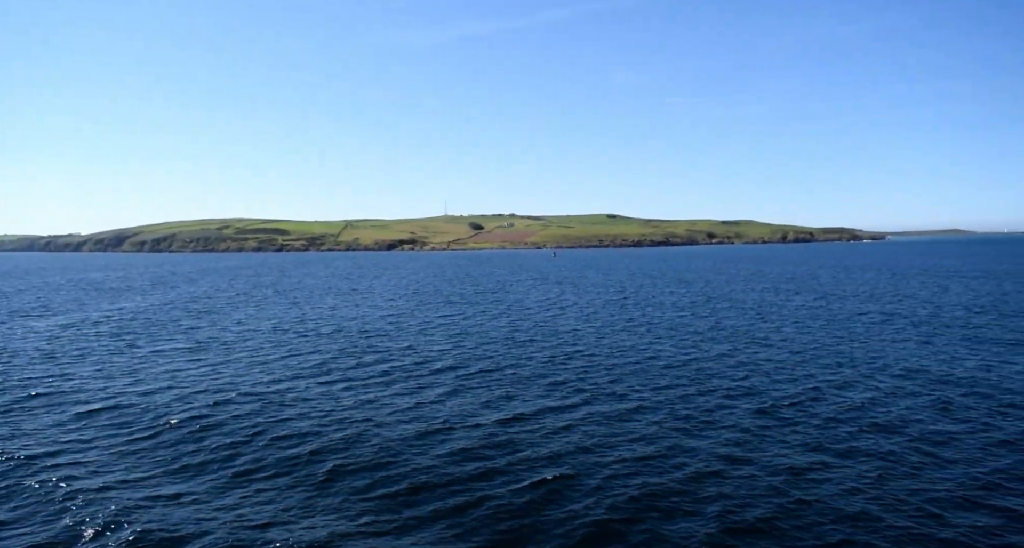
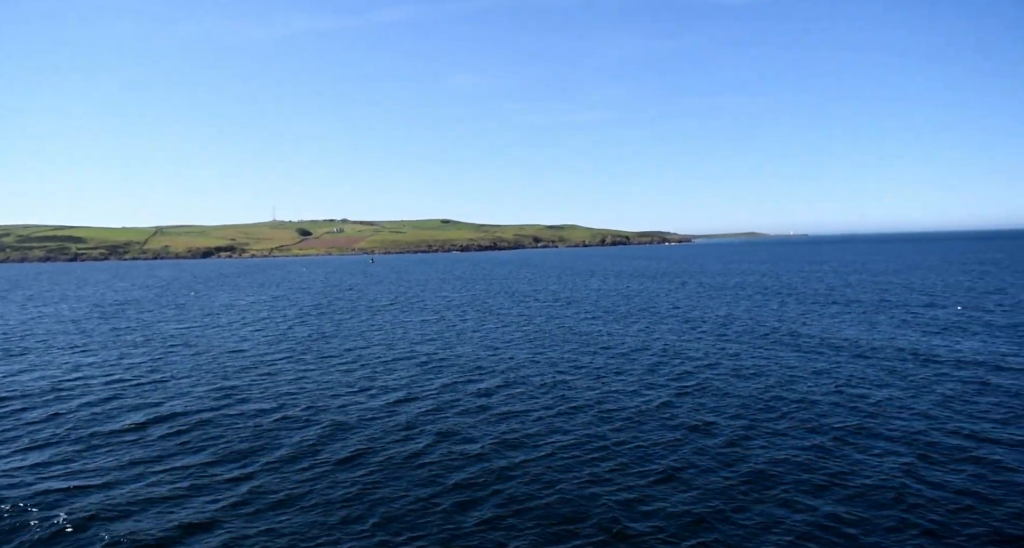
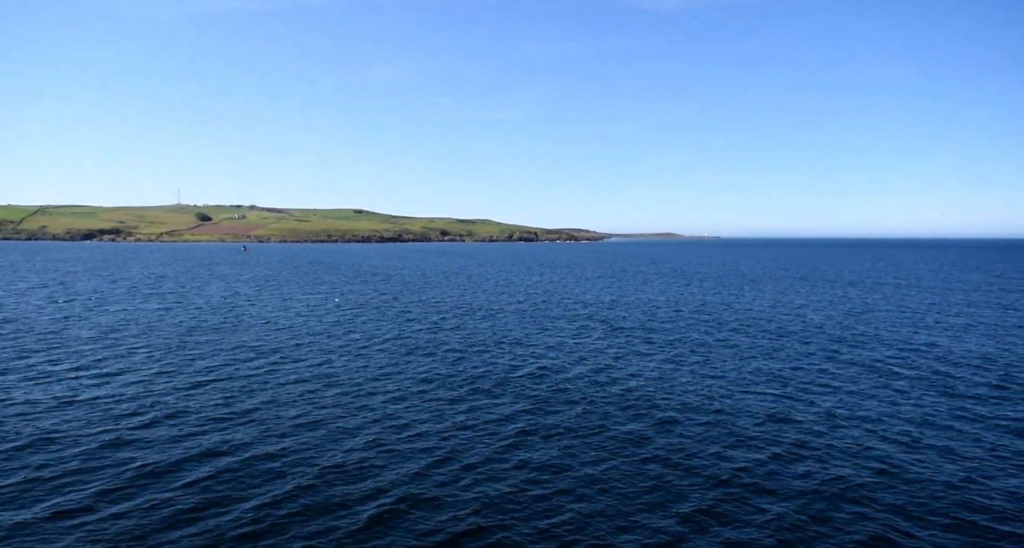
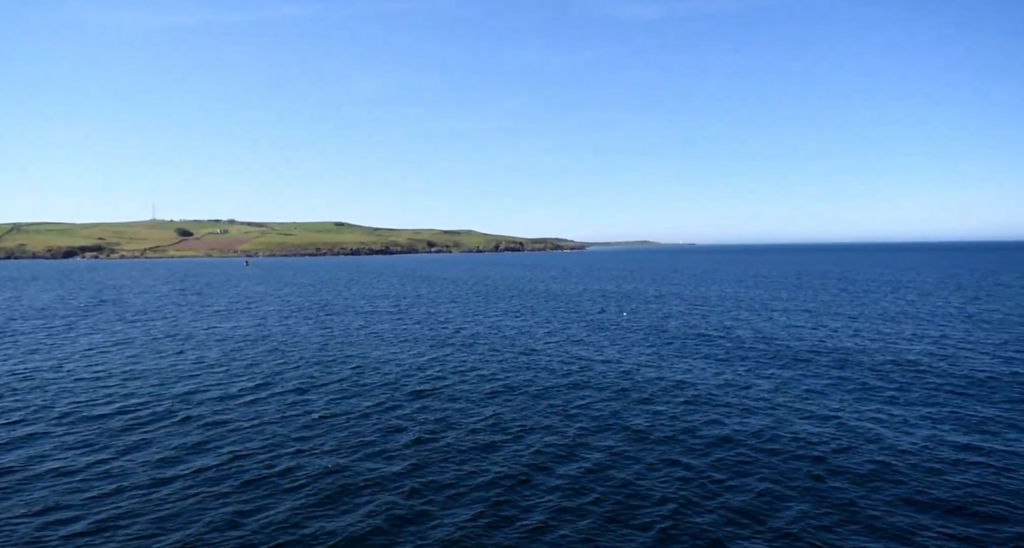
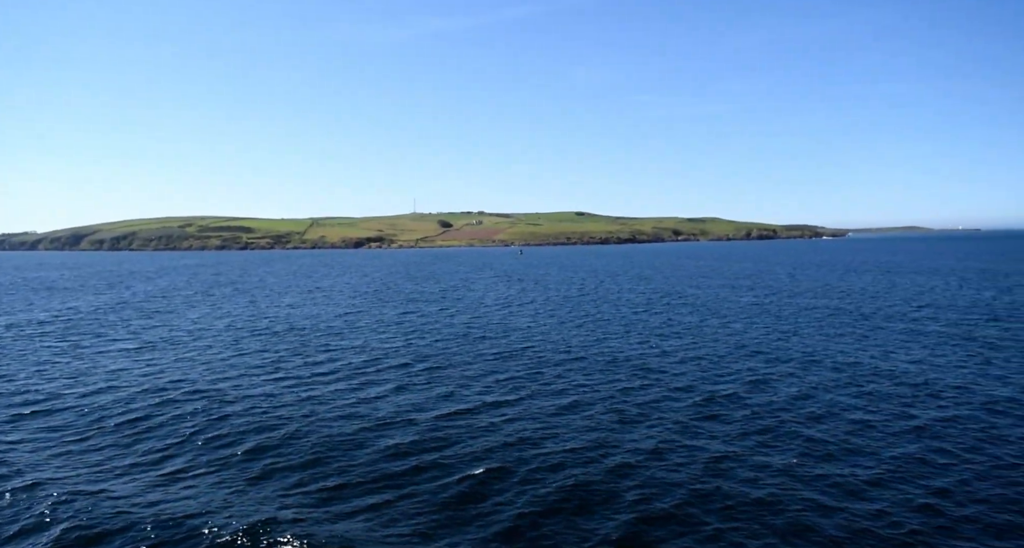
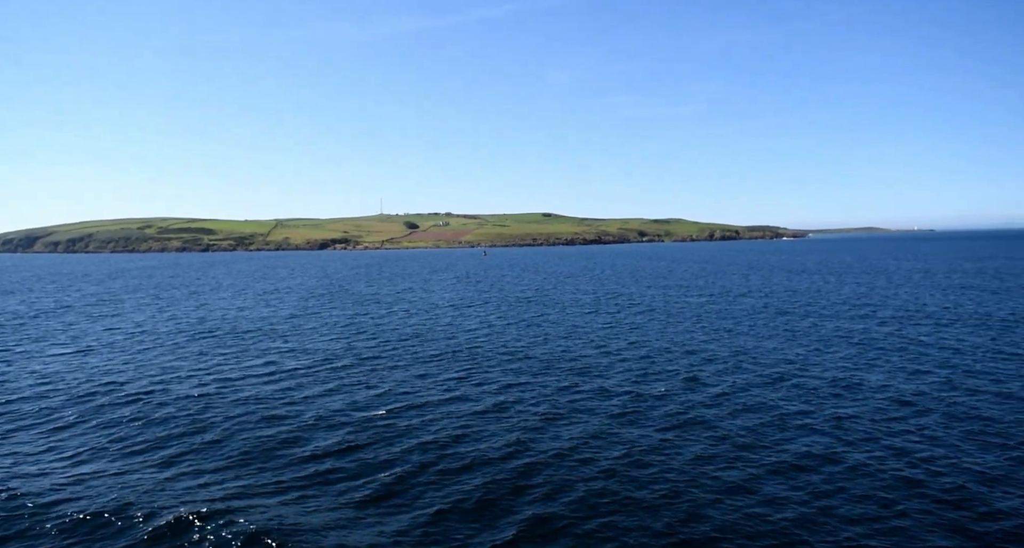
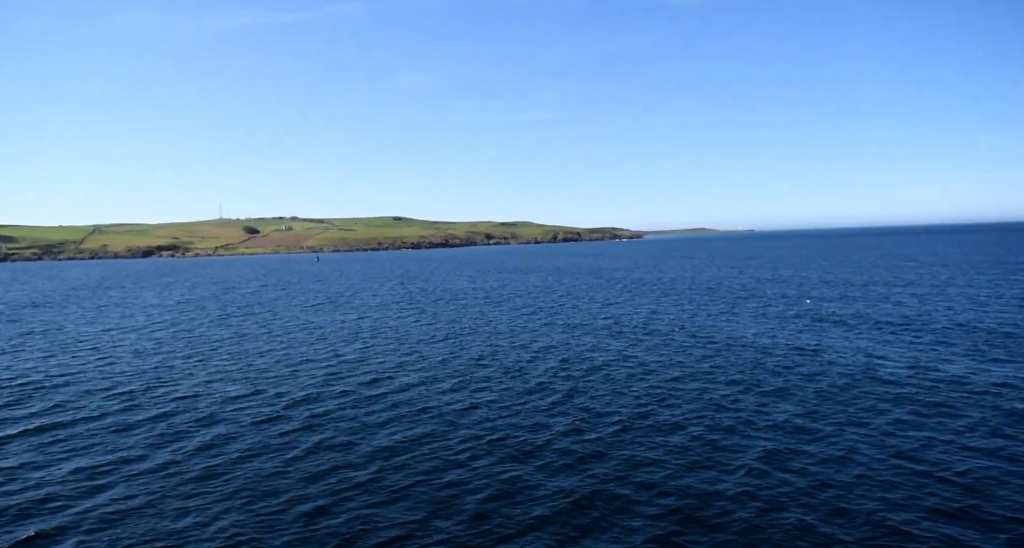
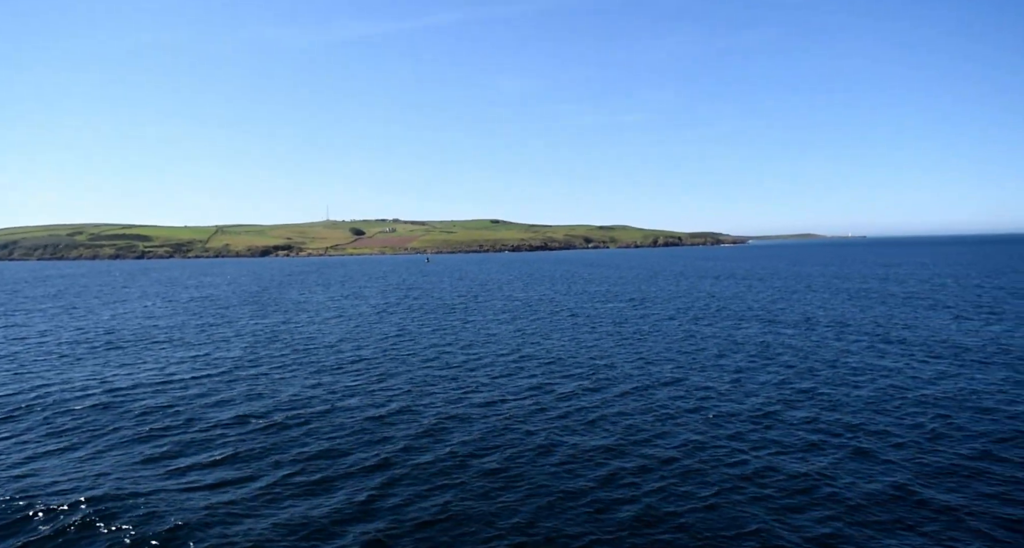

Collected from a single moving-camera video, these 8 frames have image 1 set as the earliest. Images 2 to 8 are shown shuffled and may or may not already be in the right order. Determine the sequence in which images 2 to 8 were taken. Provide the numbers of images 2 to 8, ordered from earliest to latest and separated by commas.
5, 6, 8, 2, 7, 4, 3
